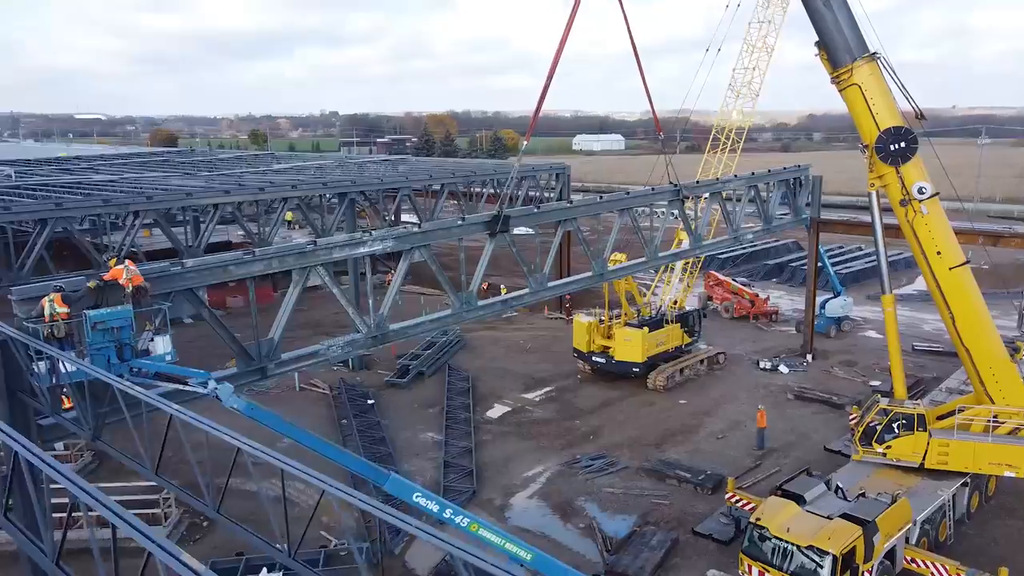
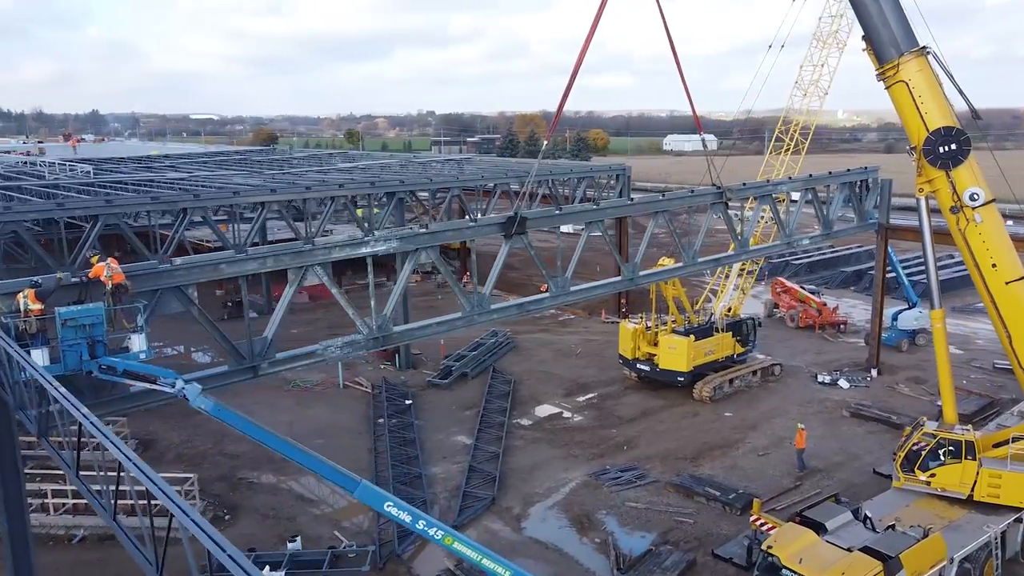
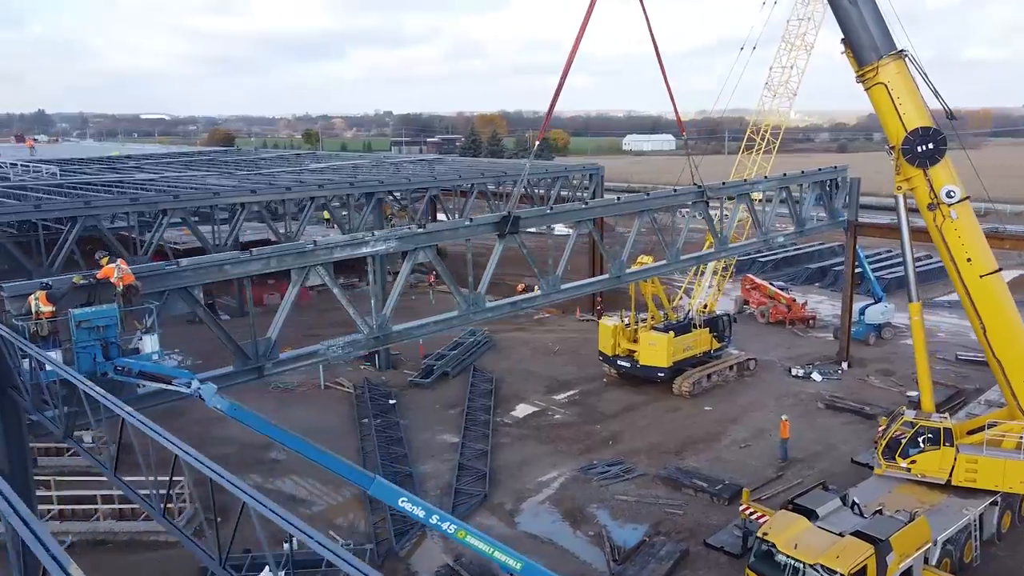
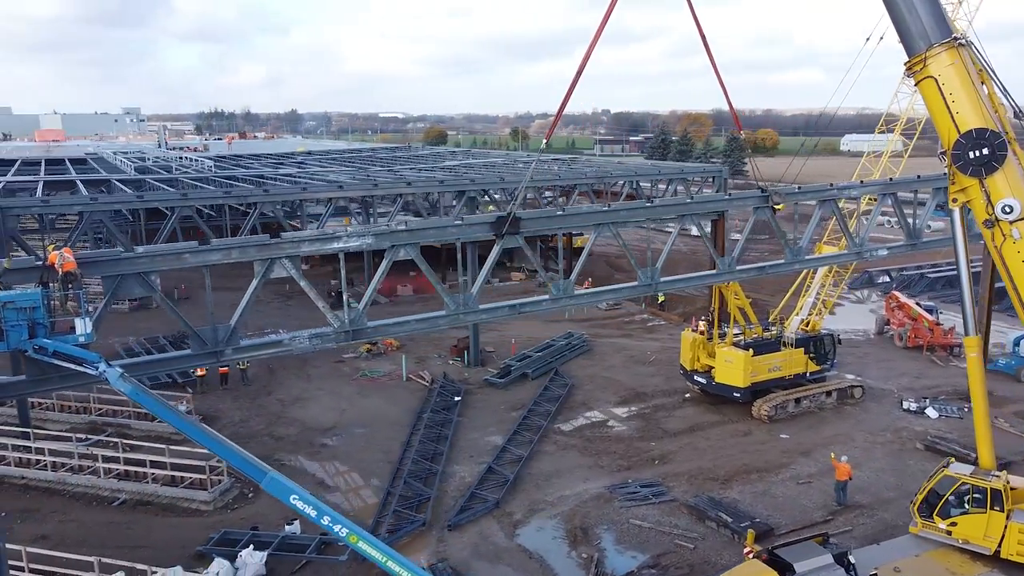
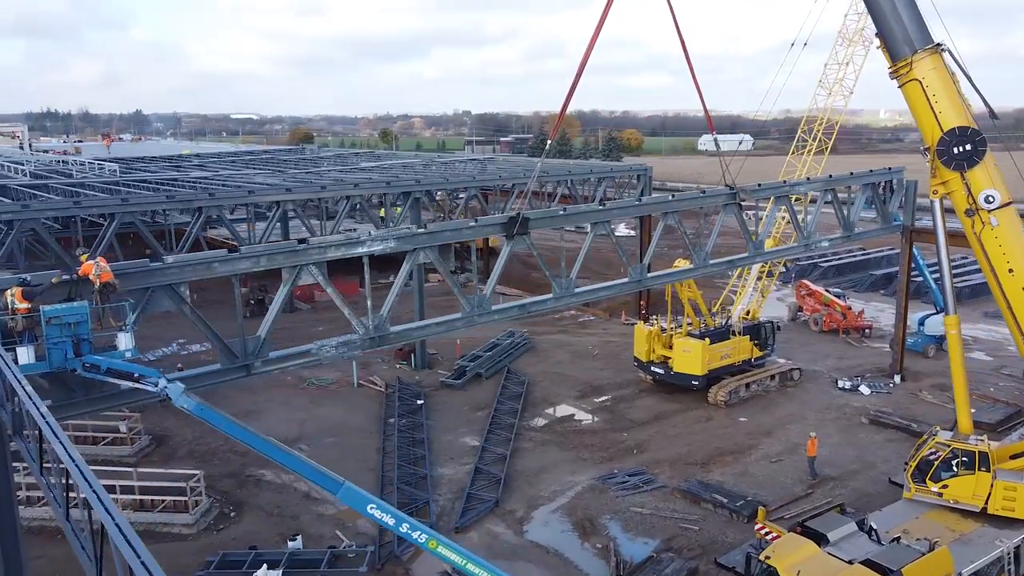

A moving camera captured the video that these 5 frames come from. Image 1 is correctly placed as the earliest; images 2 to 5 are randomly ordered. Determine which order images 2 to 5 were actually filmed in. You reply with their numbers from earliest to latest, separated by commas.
3, 2, 5, 4
